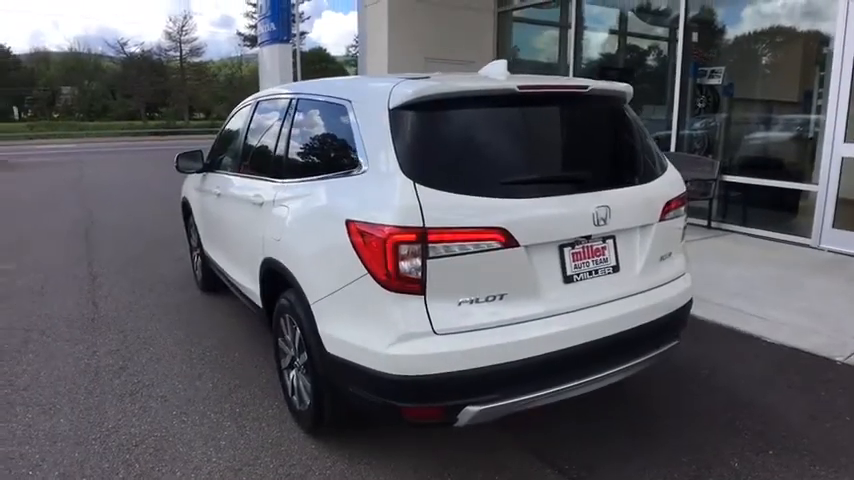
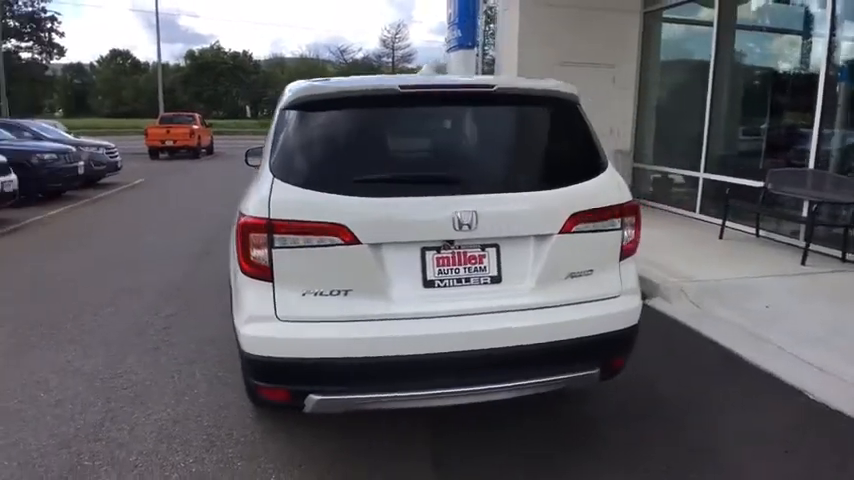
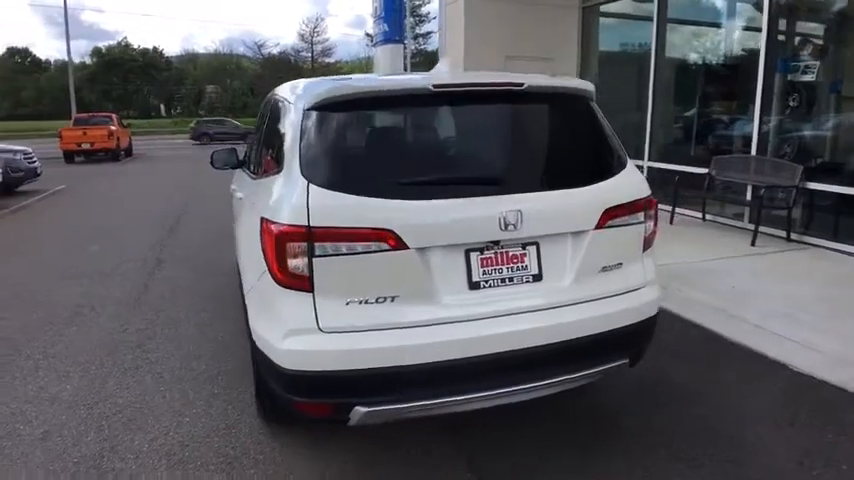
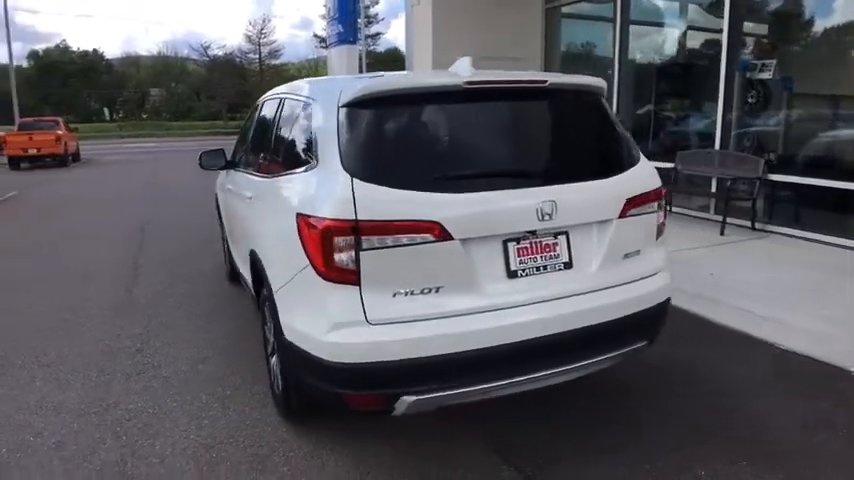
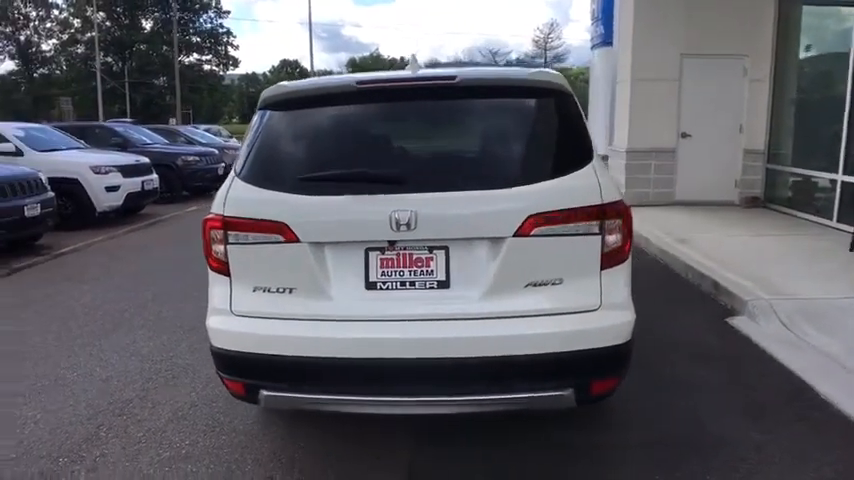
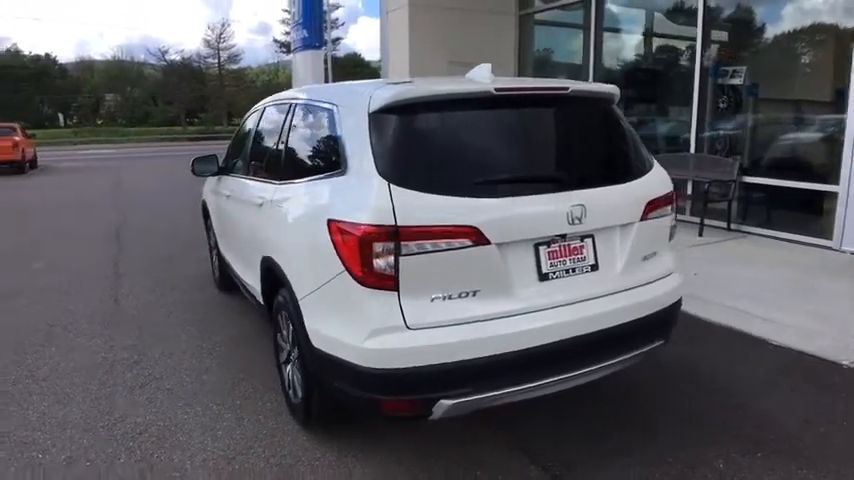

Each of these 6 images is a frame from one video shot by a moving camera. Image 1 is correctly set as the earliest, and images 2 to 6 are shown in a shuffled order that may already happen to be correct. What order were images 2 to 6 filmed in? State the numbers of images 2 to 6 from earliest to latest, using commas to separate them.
6, 4, 3, 2, 5
